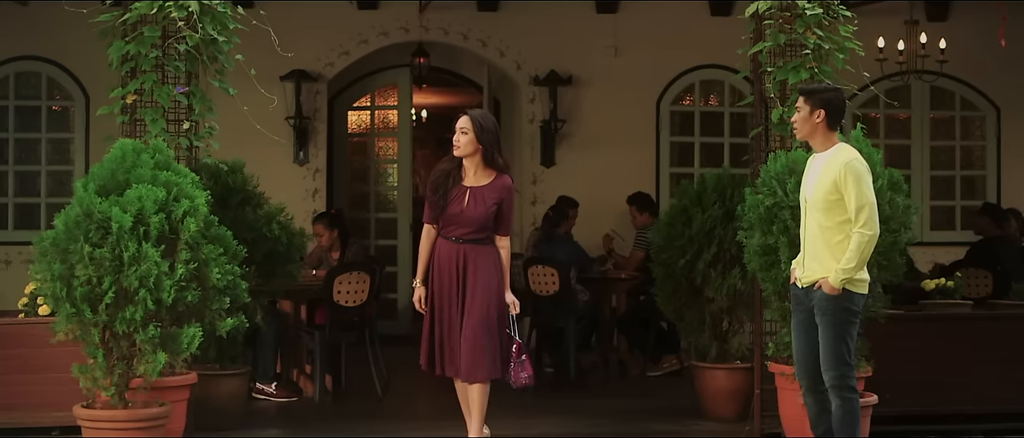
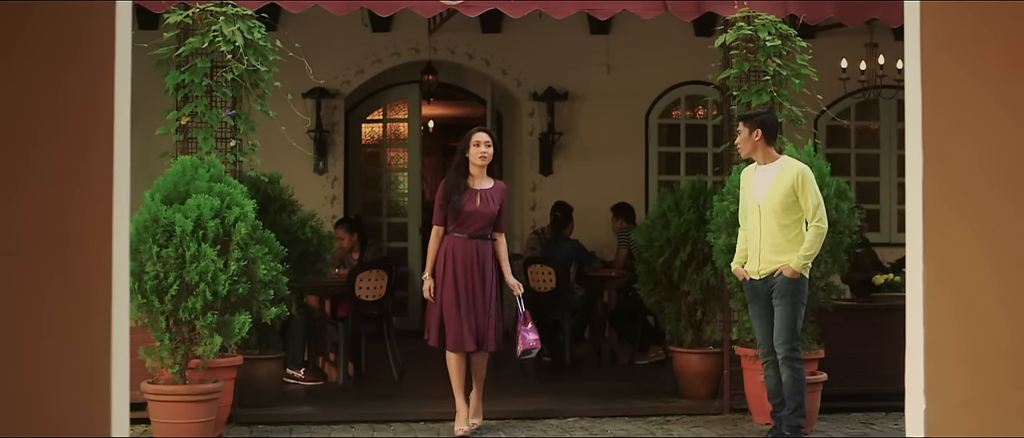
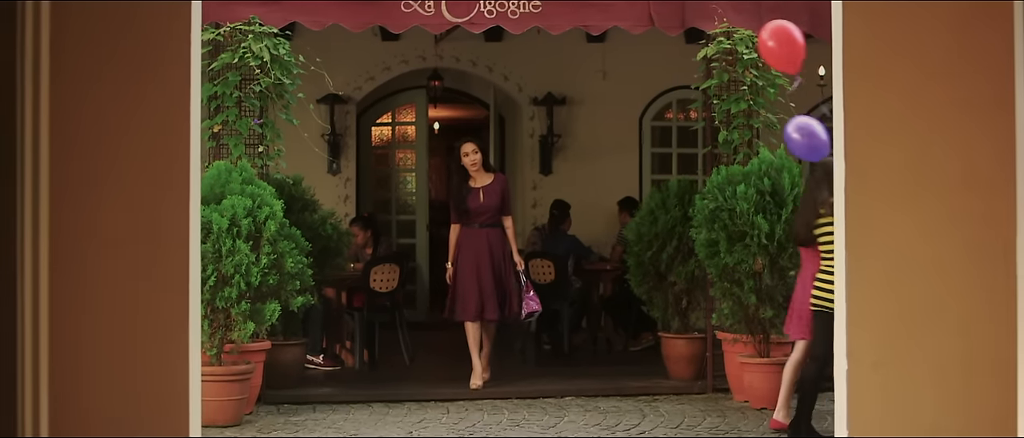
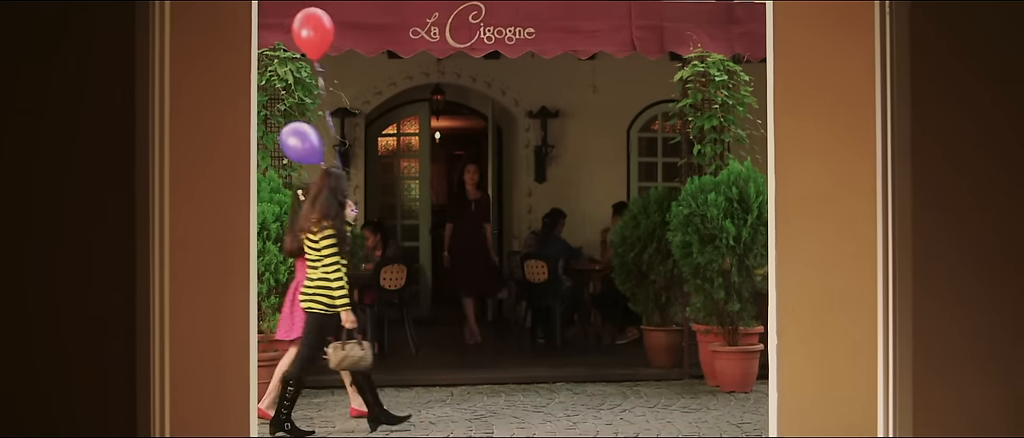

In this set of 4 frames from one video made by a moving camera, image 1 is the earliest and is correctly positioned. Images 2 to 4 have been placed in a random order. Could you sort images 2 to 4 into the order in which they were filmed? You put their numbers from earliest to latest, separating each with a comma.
2, 3, 4
